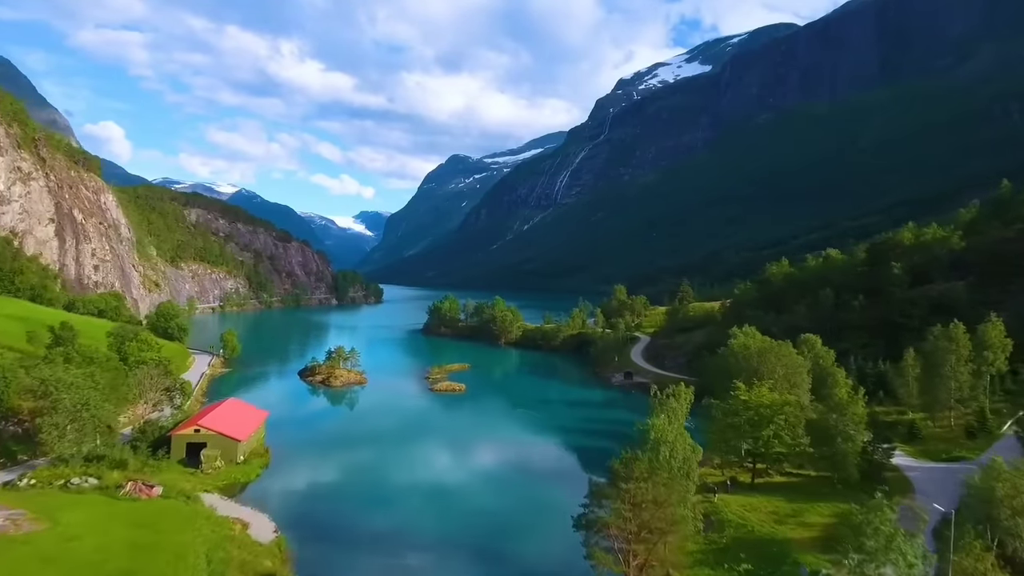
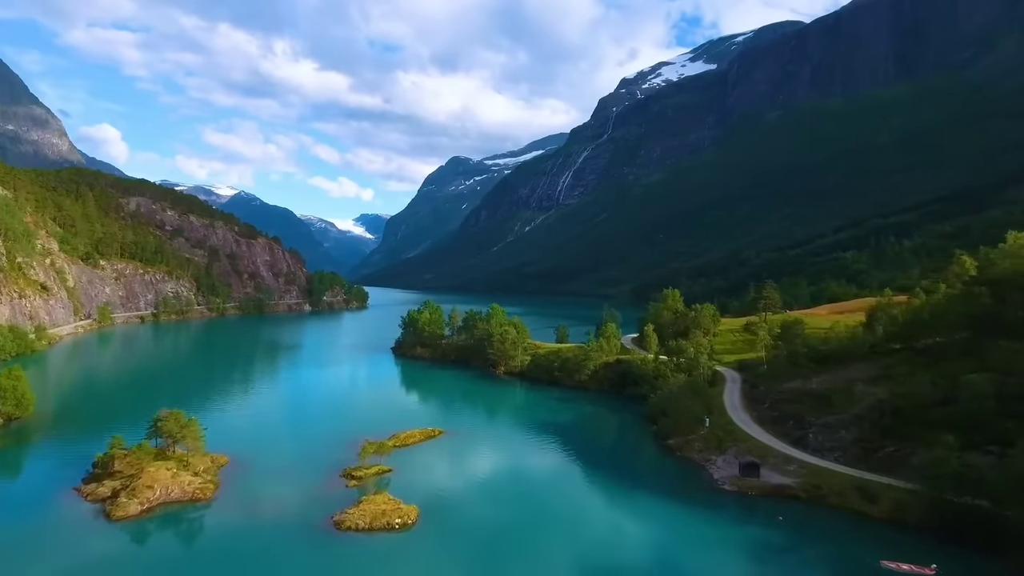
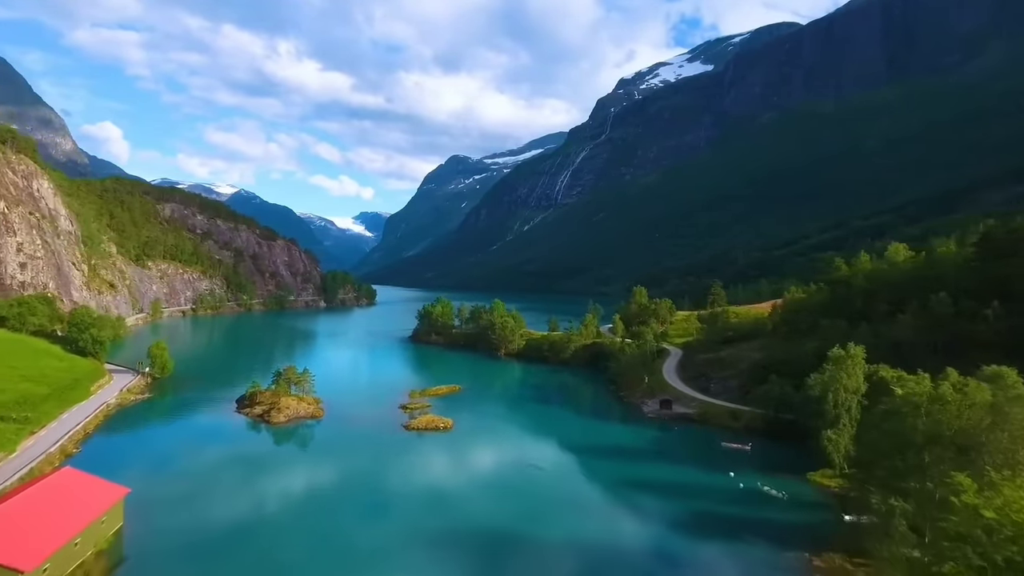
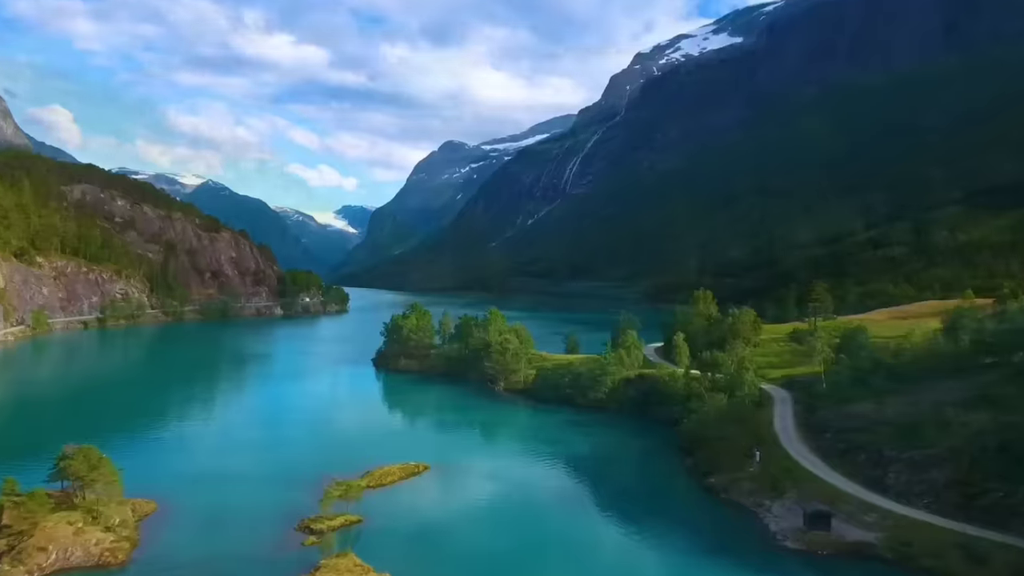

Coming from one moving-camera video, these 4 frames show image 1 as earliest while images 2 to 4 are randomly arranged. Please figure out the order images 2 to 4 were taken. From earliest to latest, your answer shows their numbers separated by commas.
3, 2, 4
